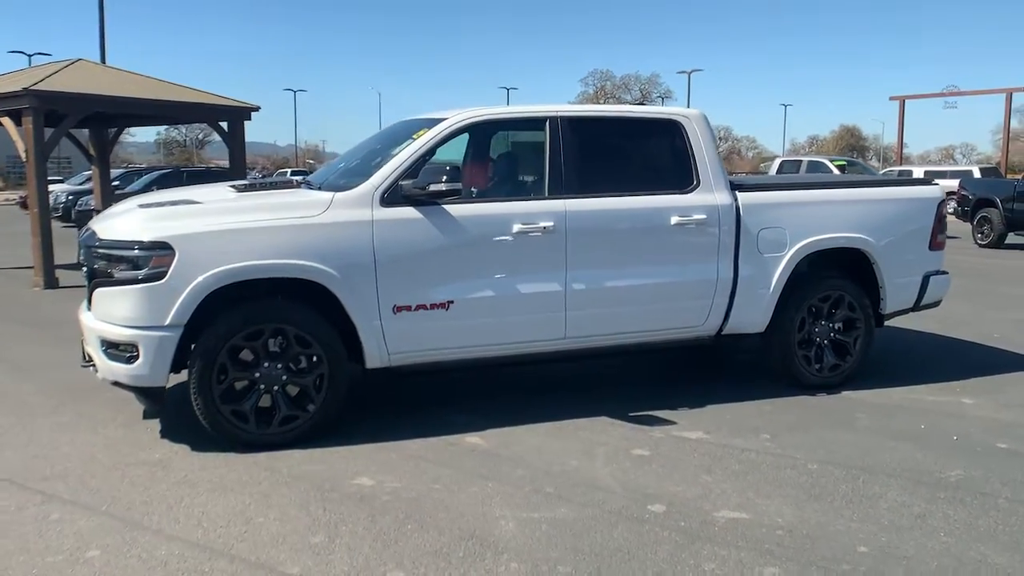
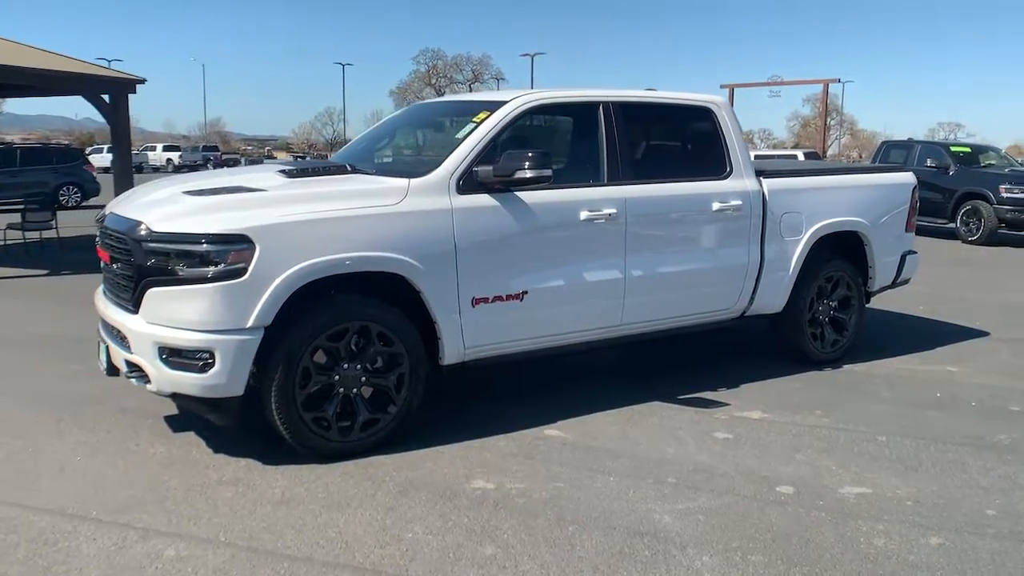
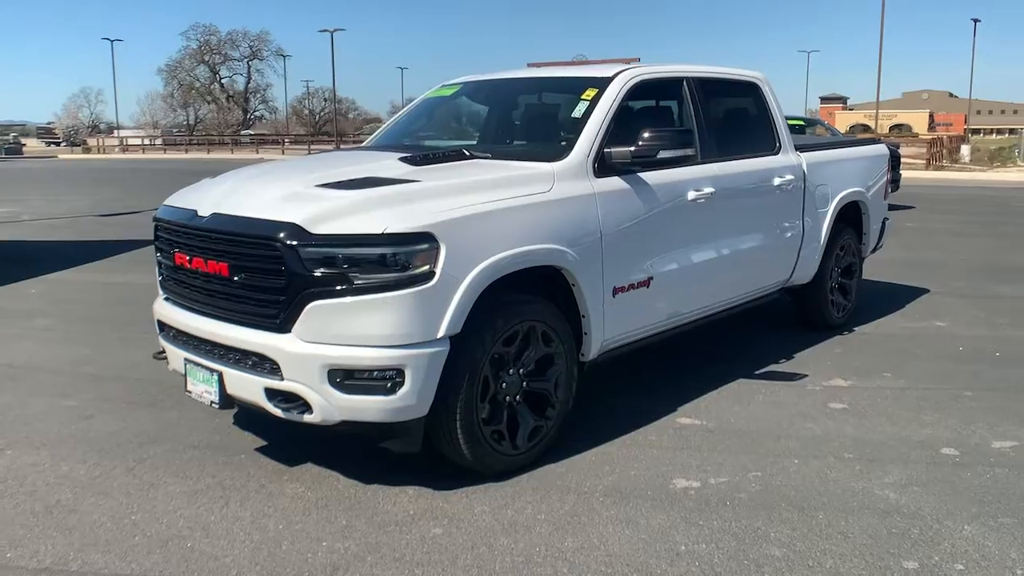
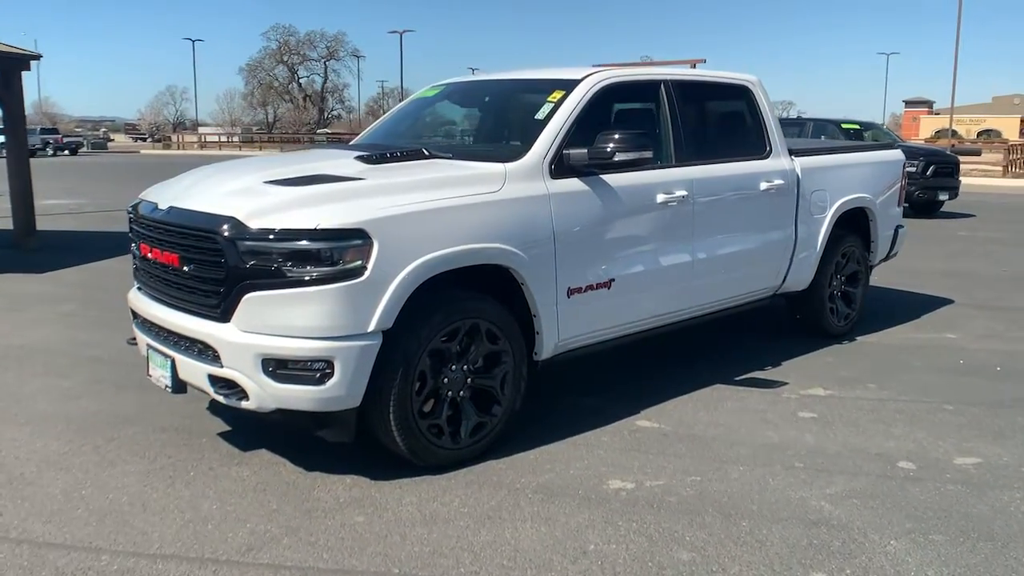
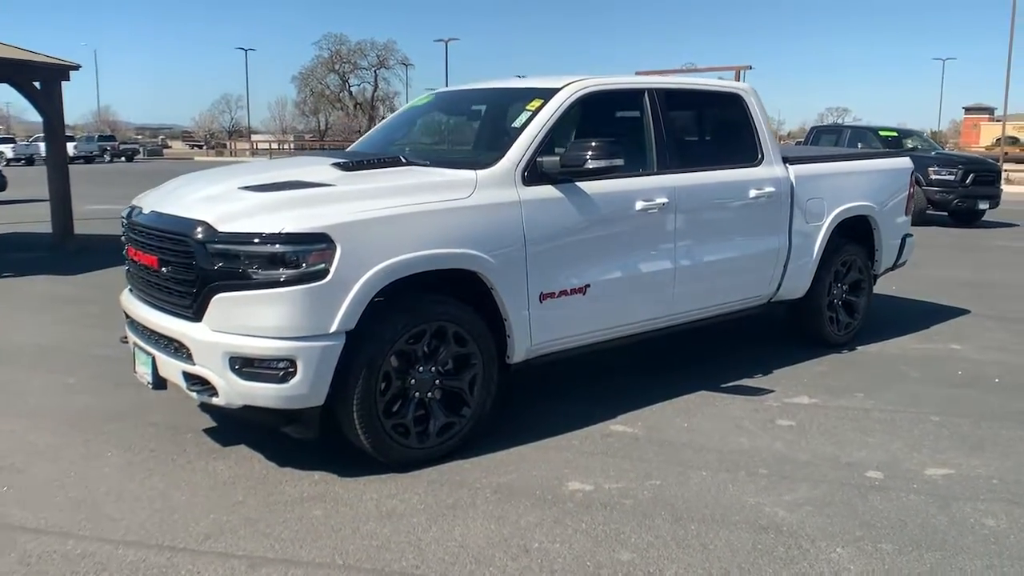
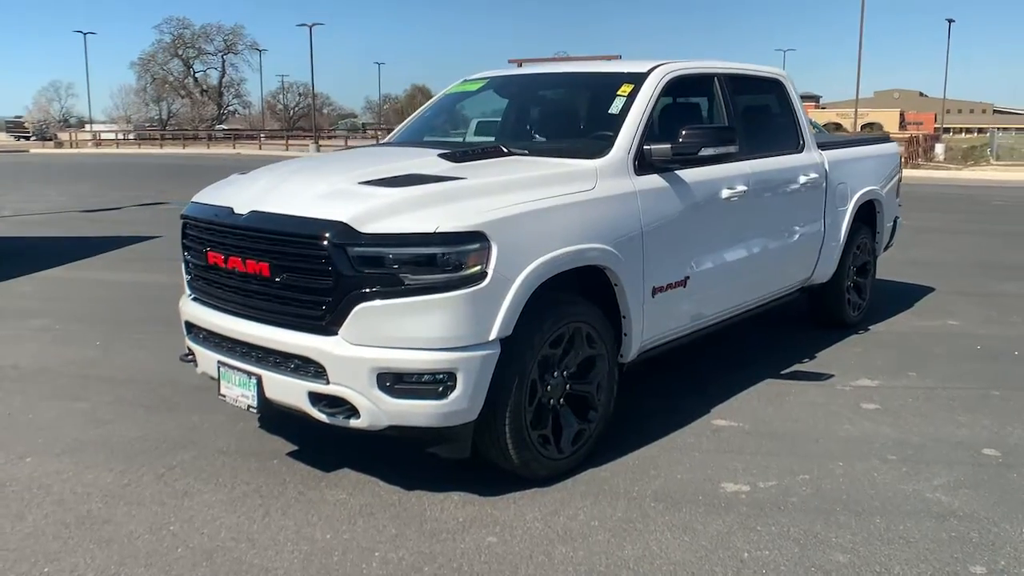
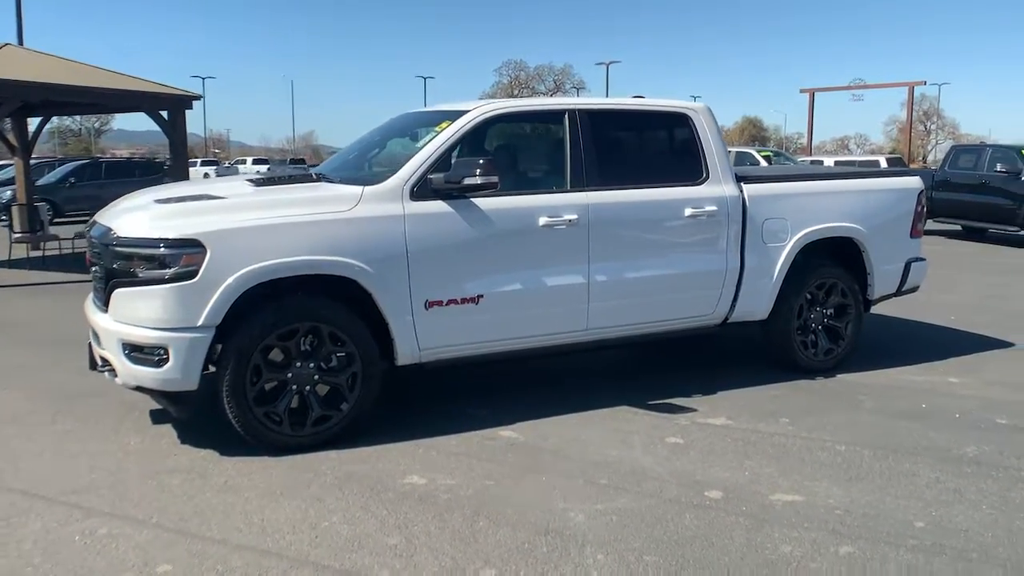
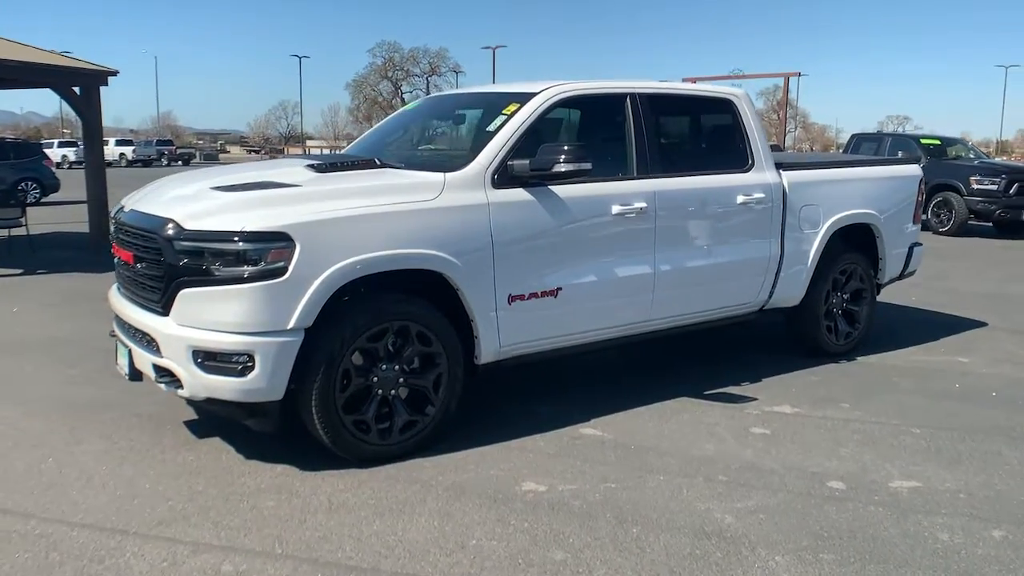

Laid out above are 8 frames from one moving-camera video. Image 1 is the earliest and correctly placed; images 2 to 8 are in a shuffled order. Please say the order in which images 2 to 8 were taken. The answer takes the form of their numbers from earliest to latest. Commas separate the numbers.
7, 2, 8, 5, 4, 3, 6
